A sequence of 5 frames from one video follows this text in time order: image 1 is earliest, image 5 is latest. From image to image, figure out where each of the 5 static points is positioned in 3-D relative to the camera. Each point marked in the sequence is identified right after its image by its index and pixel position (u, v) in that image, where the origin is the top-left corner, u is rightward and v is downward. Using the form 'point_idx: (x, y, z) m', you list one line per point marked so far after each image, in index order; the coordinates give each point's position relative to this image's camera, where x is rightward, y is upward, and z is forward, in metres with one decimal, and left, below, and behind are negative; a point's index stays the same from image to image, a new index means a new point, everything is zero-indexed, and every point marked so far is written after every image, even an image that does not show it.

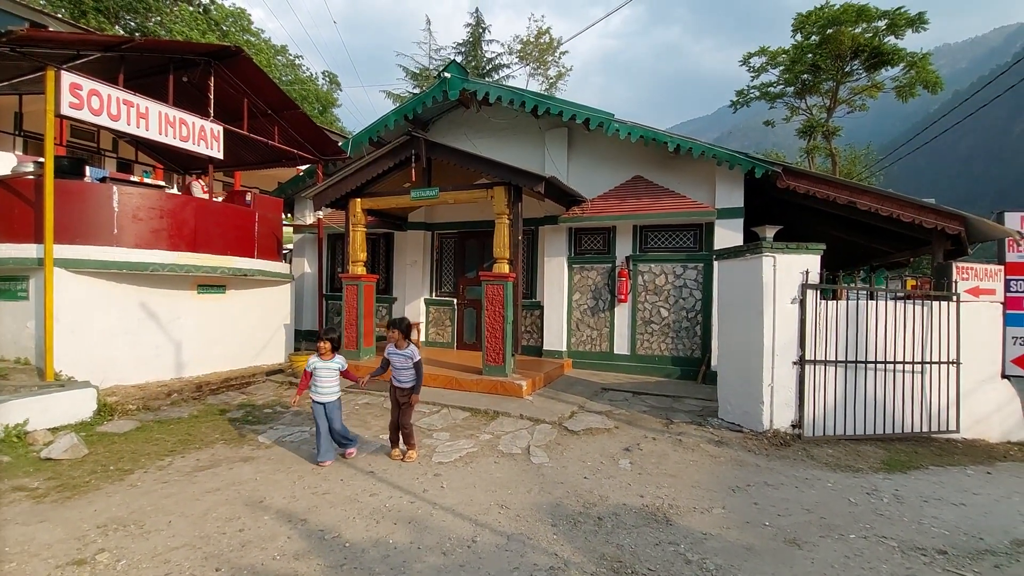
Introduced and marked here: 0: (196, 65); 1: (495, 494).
0: (-5.1, +3.6, +8.1) m
1: (-0.1, -1.8, +4.5) m
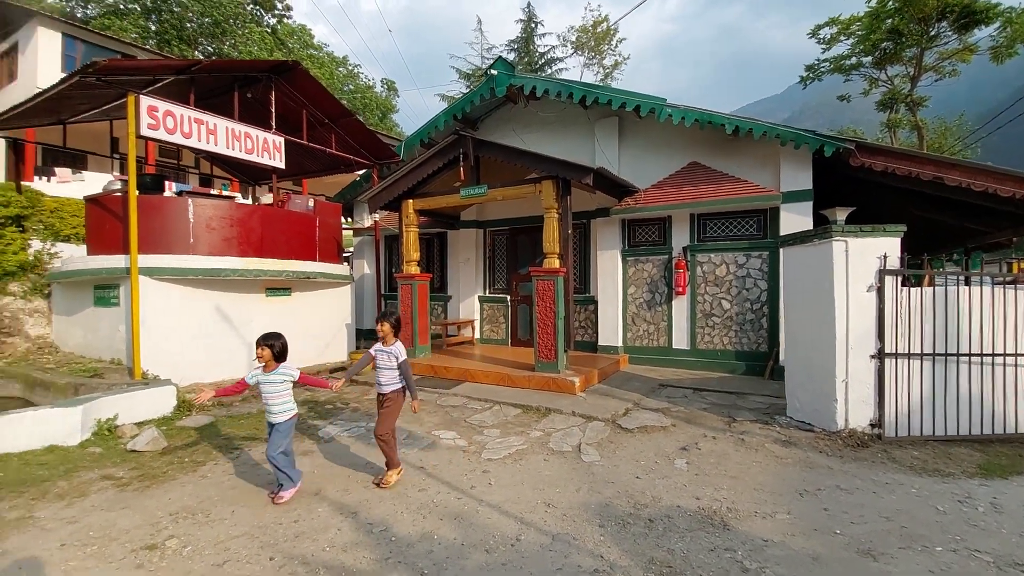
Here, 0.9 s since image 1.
0: (-4.3, +3.5, +8.5) m
1: (+0.3, -1.8, +4.4) m
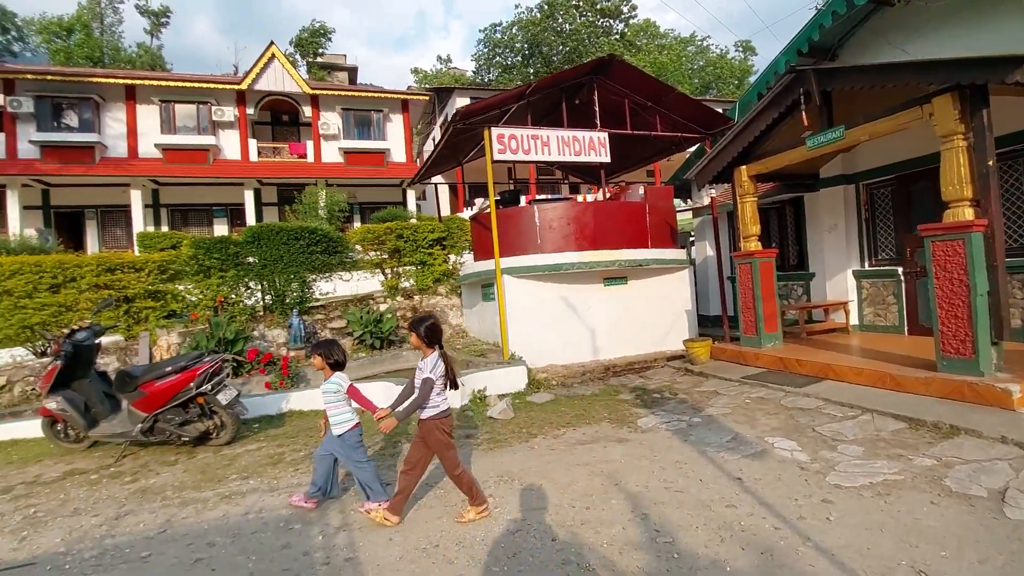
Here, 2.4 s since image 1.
0: (+1.3, +3.7, +9.1) m
1: (+2.4, -1.6, +3.0) m
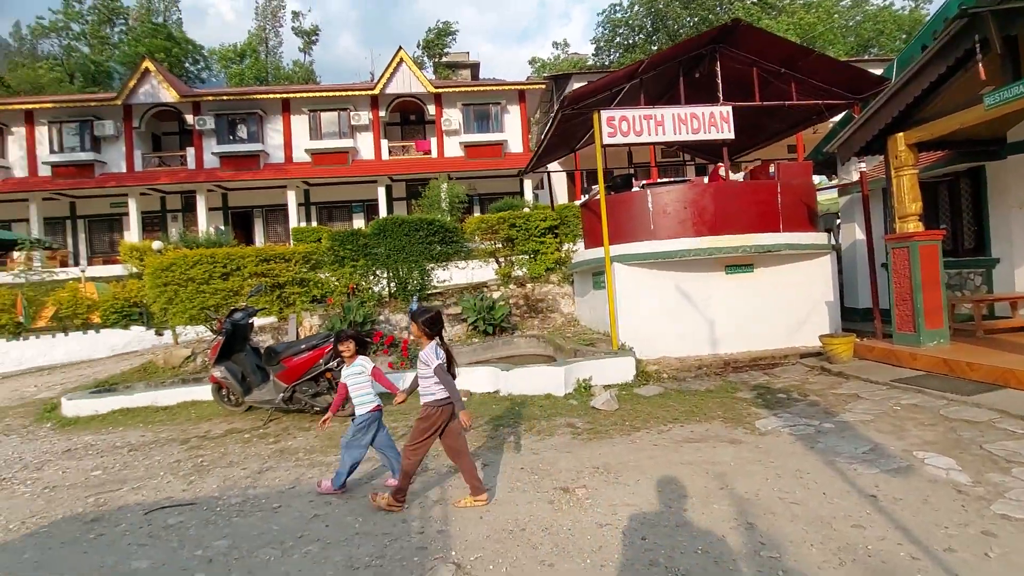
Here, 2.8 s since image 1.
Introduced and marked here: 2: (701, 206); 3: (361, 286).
0: (+3.2, +3.9, +8.5) m
1: (+2.9, -1.5, +2.4) m
2: (+3.1, +1.4, +8.3) m
3: (-3.0, 0.0, +10.0) m
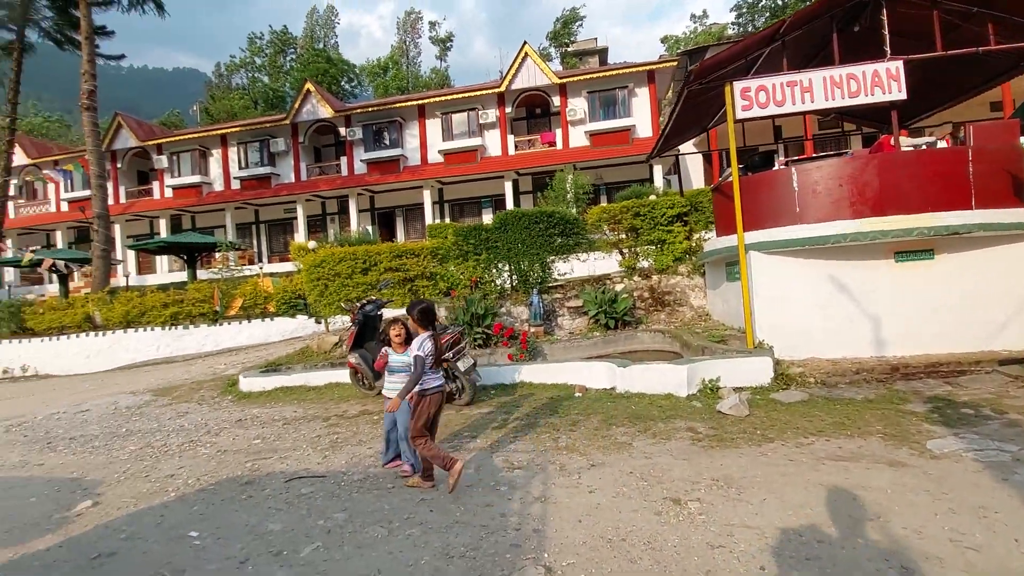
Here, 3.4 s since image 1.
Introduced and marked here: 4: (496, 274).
0: (+5.1, +4.0, +7.2) m
1: (+3.2, -1.5, +1.5) m
2: (+5.0, +1.5, +7.1) m
3: (-0.5, +0.2, +10.3) m
4: (-0.3, +0.3, +10.4) m
